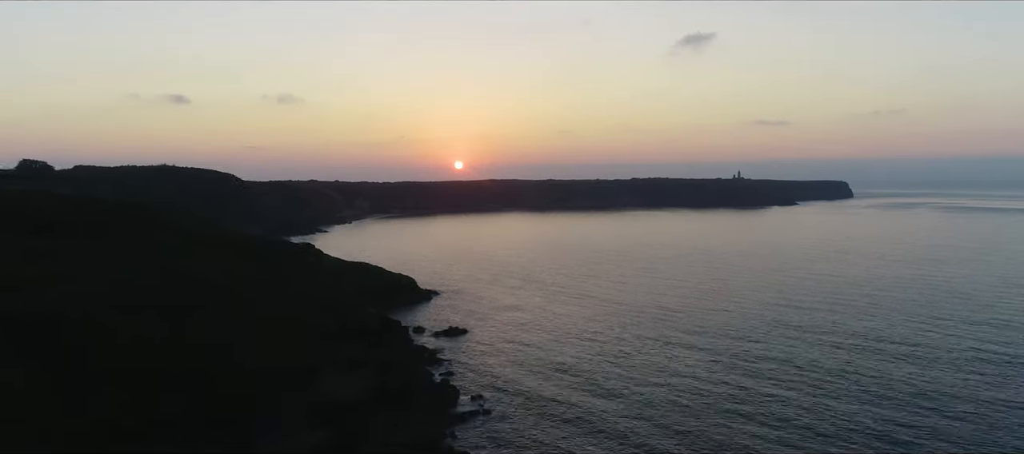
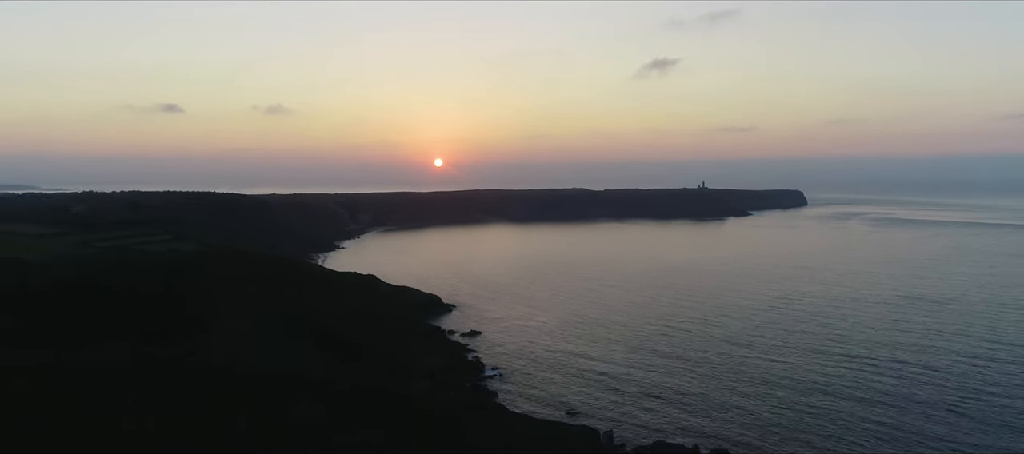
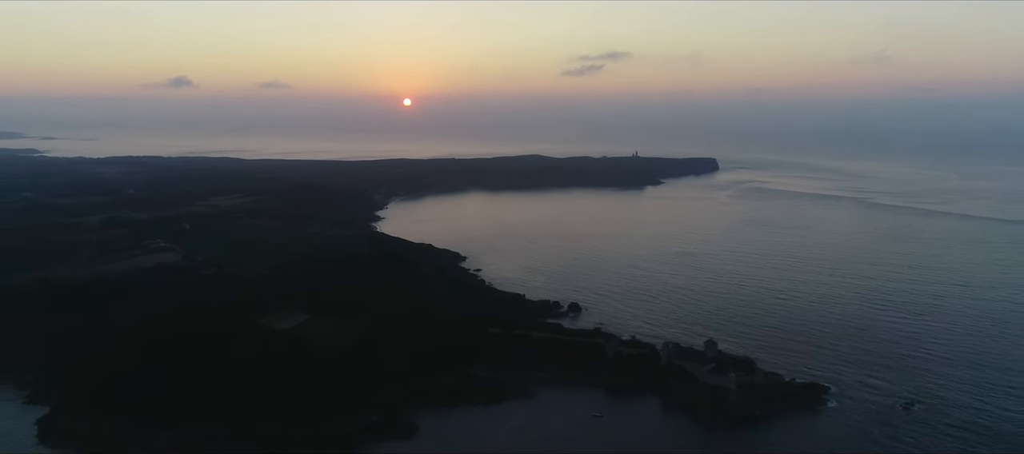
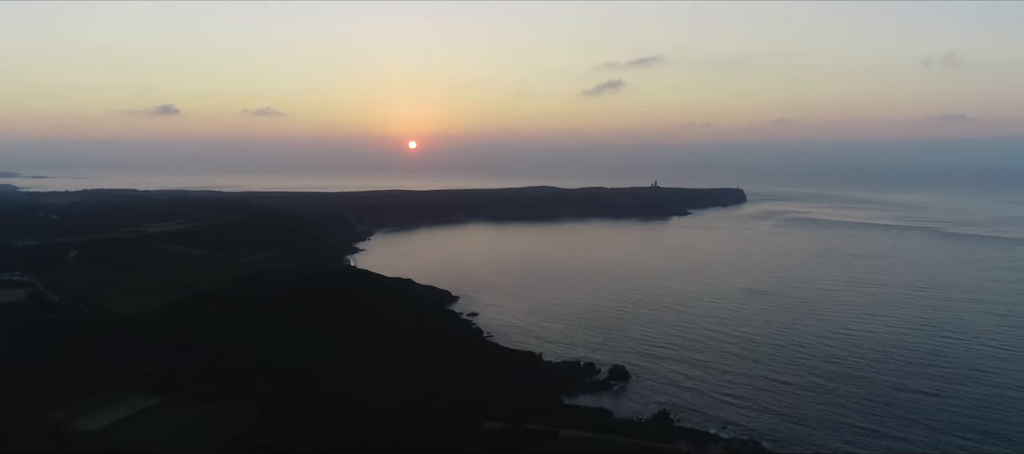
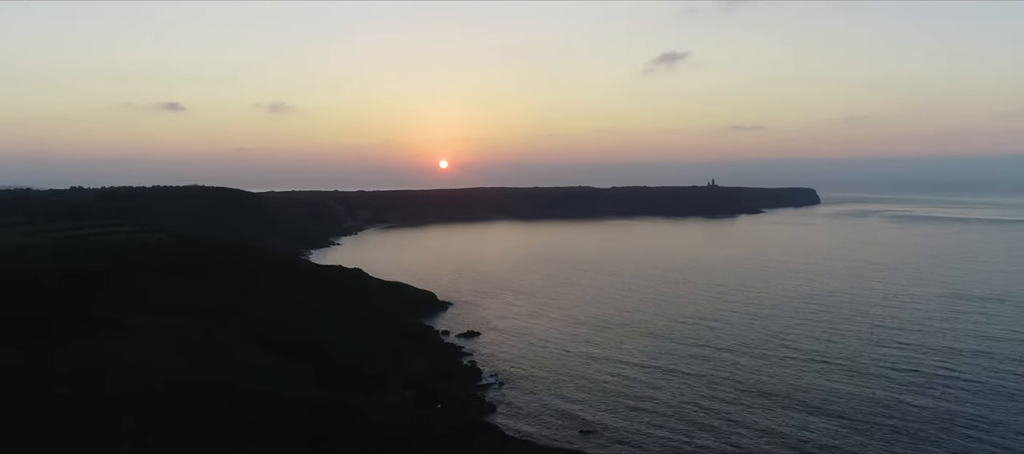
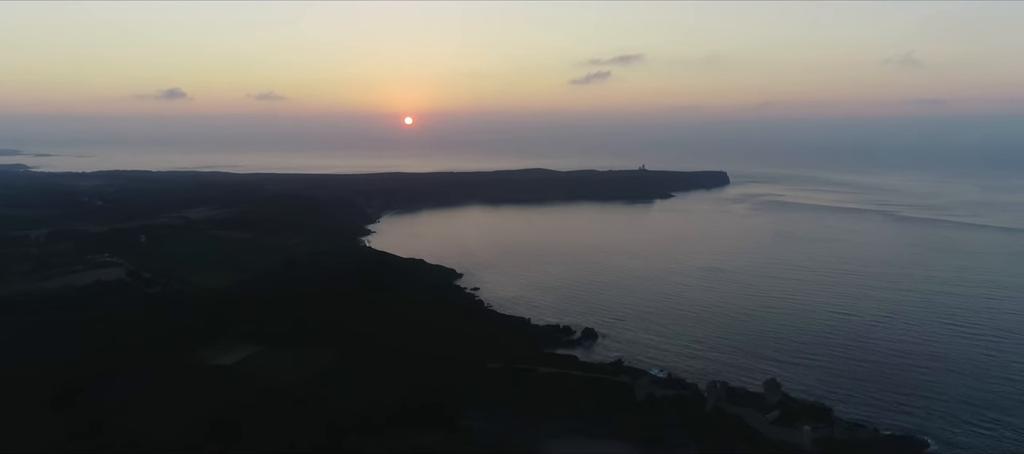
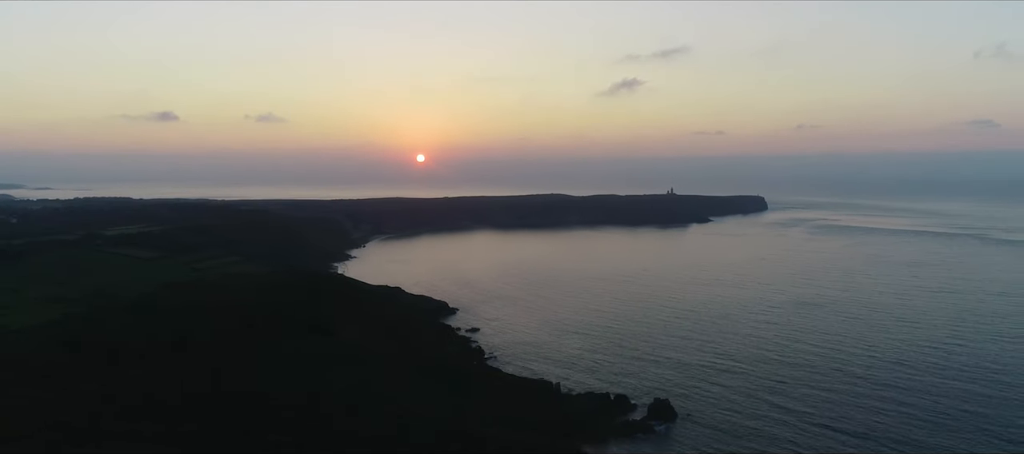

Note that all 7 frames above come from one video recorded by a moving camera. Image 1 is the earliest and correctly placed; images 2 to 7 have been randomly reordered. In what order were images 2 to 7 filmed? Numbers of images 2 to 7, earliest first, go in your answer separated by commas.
5, 2, 7, 4, 6, 3
